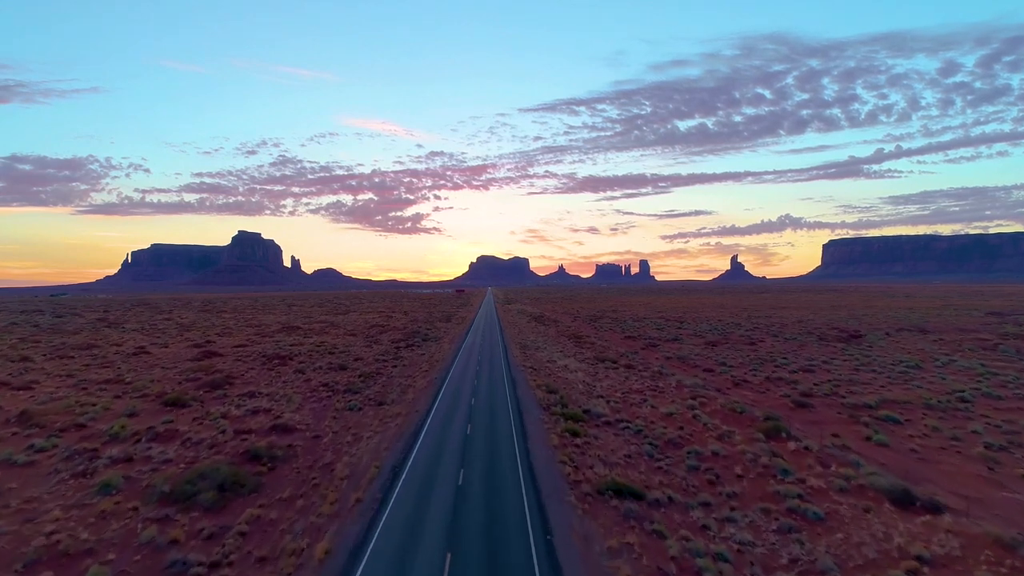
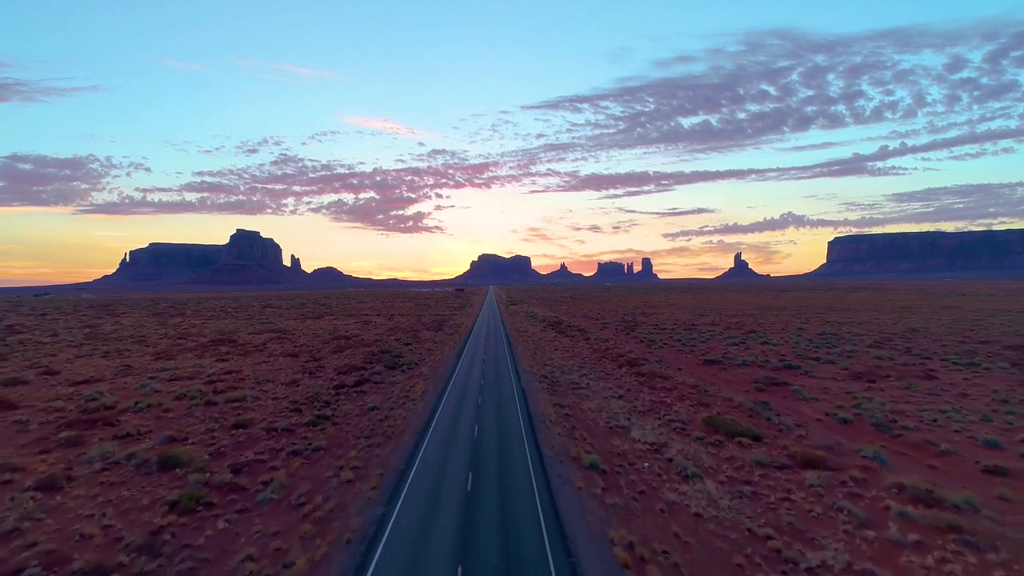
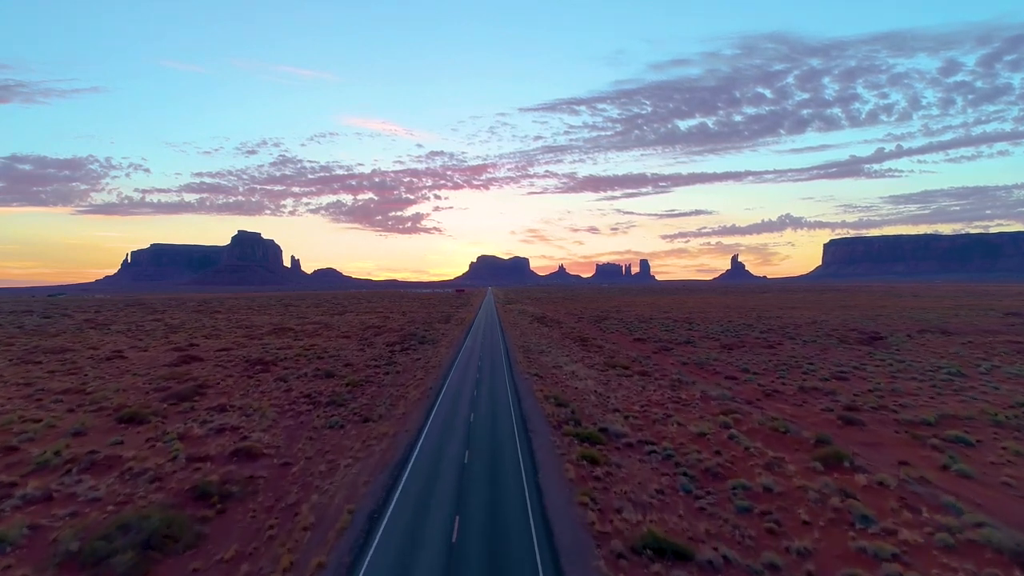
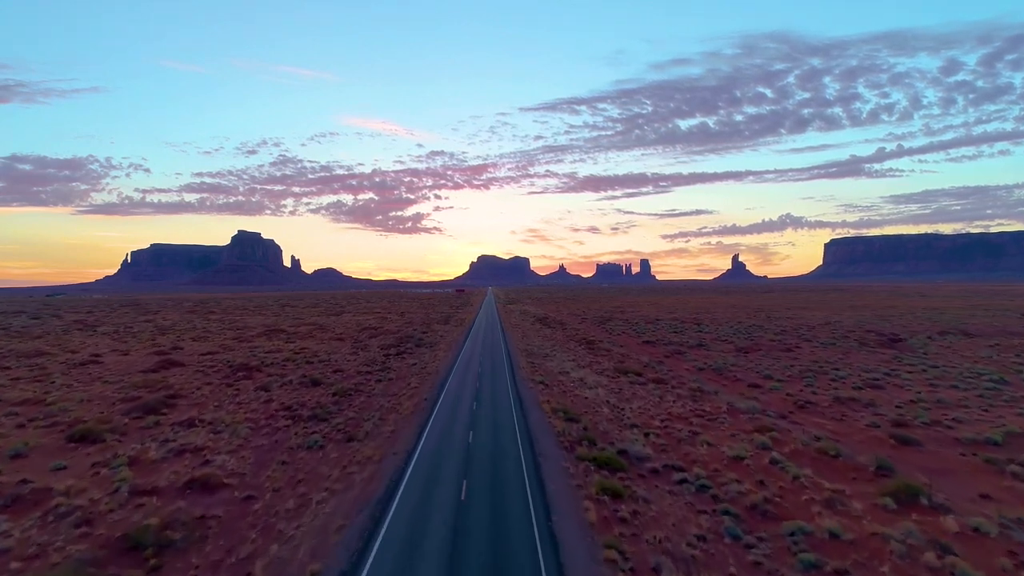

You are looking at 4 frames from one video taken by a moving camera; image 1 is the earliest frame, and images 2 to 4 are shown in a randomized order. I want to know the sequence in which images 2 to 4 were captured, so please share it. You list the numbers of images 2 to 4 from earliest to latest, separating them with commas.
3, 4, 2
